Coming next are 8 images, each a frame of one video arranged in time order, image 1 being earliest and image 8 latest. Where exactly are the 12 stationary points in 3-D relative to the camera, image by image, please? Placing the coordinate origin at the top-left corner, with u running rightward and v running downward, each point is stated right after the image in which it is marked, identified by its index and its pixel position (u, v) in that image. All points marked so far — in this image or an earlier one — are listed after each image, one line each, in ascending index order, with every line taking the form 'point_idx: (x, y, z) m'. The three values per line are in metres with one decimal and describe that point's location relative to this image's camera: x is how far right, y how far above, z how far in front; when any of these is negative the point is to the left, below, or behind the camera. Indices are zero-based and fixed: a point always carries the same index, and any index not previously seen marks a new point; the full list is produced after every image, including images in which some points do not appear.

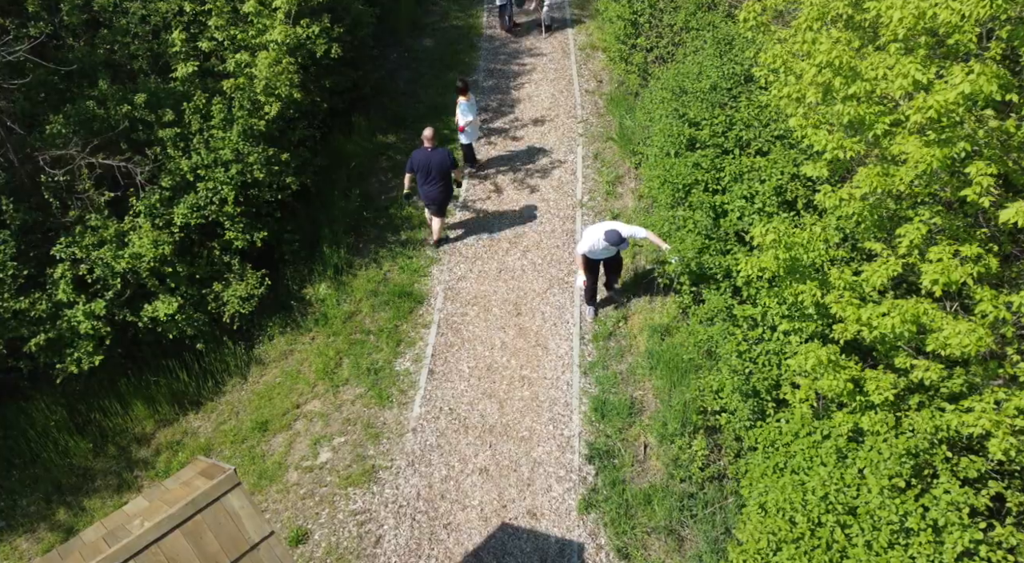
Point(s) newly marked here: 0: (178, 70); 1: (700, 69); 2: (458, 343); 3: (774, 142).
0: (-4.2, +2.6, +8.8) m
1: (+2.7, +3.0, +10.1) m
2: (-0.7, -0.8, +9.2) m
3: (+3.1, +1.6, +8.4) m
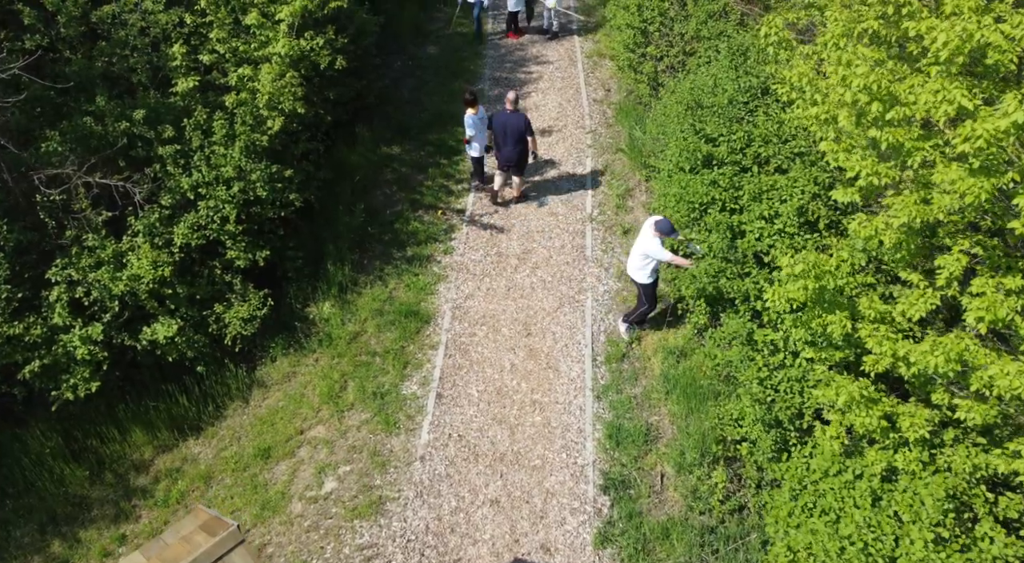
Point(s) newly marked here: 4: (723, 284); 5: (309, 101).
0: (-4.1, +2.4, +8.5) m
1: (+2.8, +2.8, +9.8) m
2: (-0.6, -1.1, +8.9) m
3: (+3.3, +1.4, +8.1) m
4: (+2.4, -0.1, +7.7) m
5: (-3.1, +2.7, +10.6) m
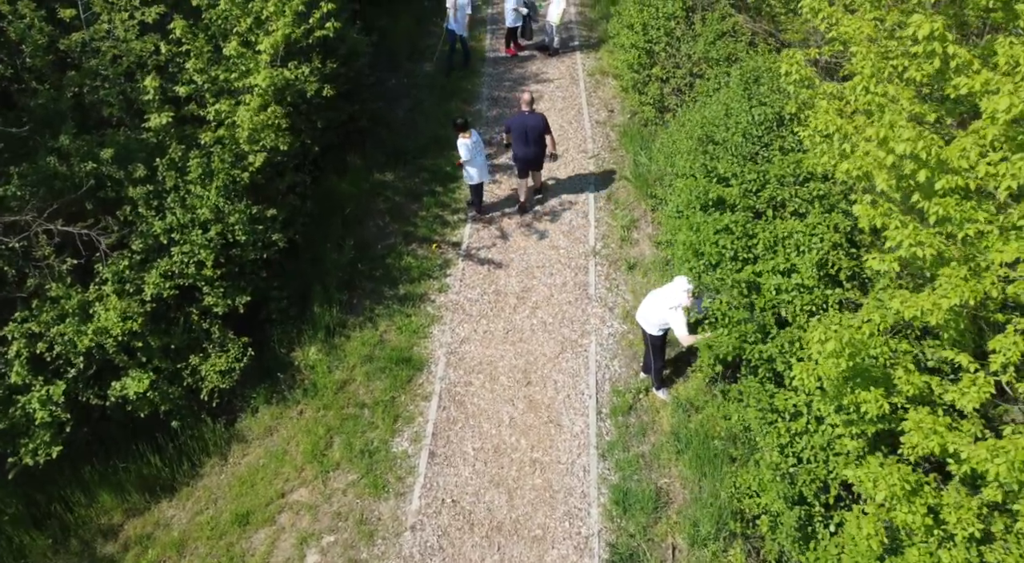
0: (-4.1, +1.8, +7.9) m
1: (+2.8, +2.2, +9.2) m
2: (-0.6, -1.6, +8.3) m
3: (+3.2, +0.8, +7.5) m
4: (+2.4, -0.7, +7.1) m
5: (-3.1, +2.2, +10.0) m
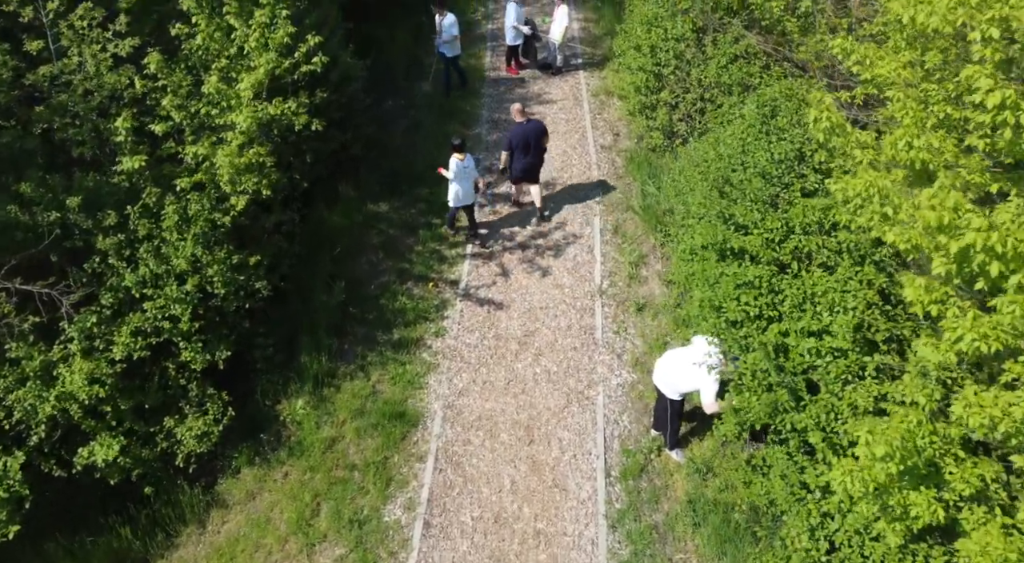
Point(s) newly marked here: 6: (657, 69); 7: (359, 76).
0: (-4.1, +1.2, +7.3) m
1: (+2.8, +1.6, +8.6) m
2: (-0.6, -2.2, +7.7) m
3: (+3.3, +0.2, +6.9) m
4: (+2.4, -1.2, +6.5) m
5: (-3.1, +1.6, +9.4) m
6: (+2.5, +3.6, +12.1) m
7: (-2.5, +3.4, +11.6) m
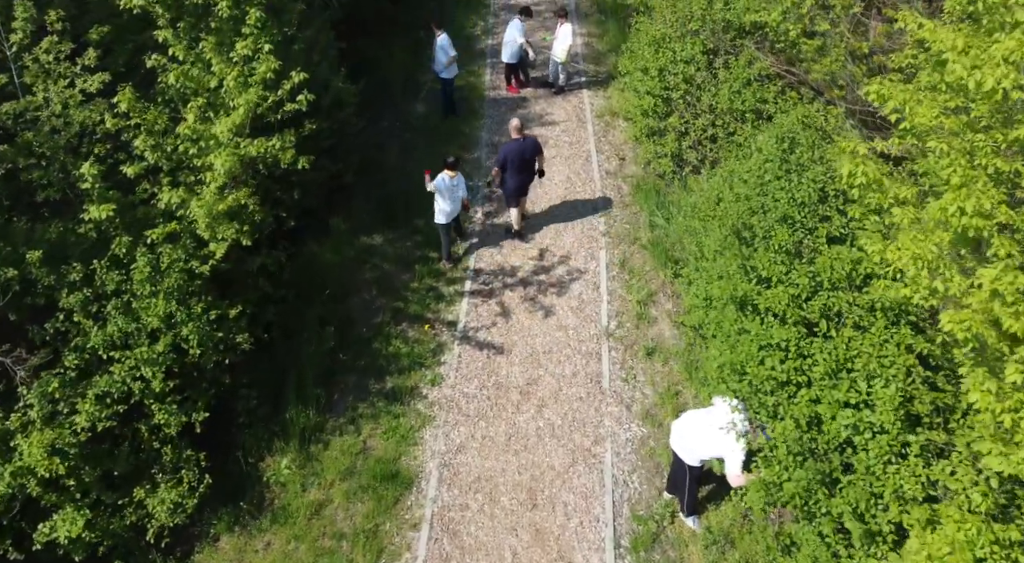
0: (-4.0, +0.7, +6.7) m
1: (+2.9, +1.1, +8.0) m
2: (-0.6, -2.8, +7.1) m
3: (+3.3, -0.3, +6.3) m
4: (+2.4, -1.8, +5.9) m
5: (-3.0, +1.0, +8.8) m
6: (+2.5, +3.1, +11.5) m
7: (-2.5, +2.8, +11.0) m
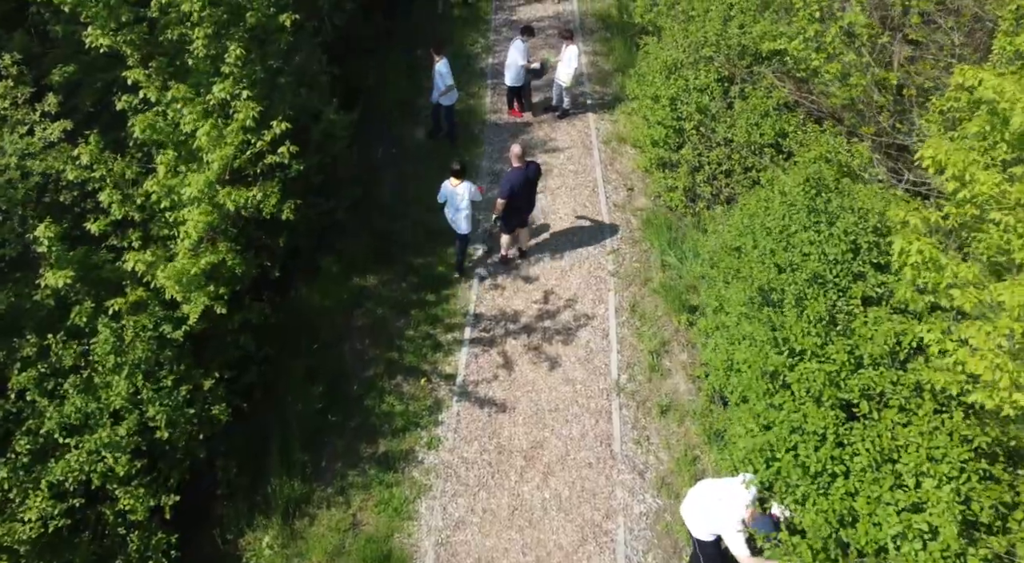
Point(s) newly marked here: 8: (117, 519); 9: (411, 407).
0: (-4.0, +0.1, +6.0) m
1: (+2.9, +0.4, +7.4) m
2: (-0.5, -3.4, +6.4) m
3: (+3.3, -0.9, +5.6) m
4: (+2.4, -2.4, +5.2) m
5: (-3.0, +0.4, +8.1) m
6: (+2.6, +2.4, +10.9) m
7: (-2.5, +2.2, +10.4) m
8: (-3.6, -2.2, +6.3) m
9: (-1.2, -1.5, +8.6) m
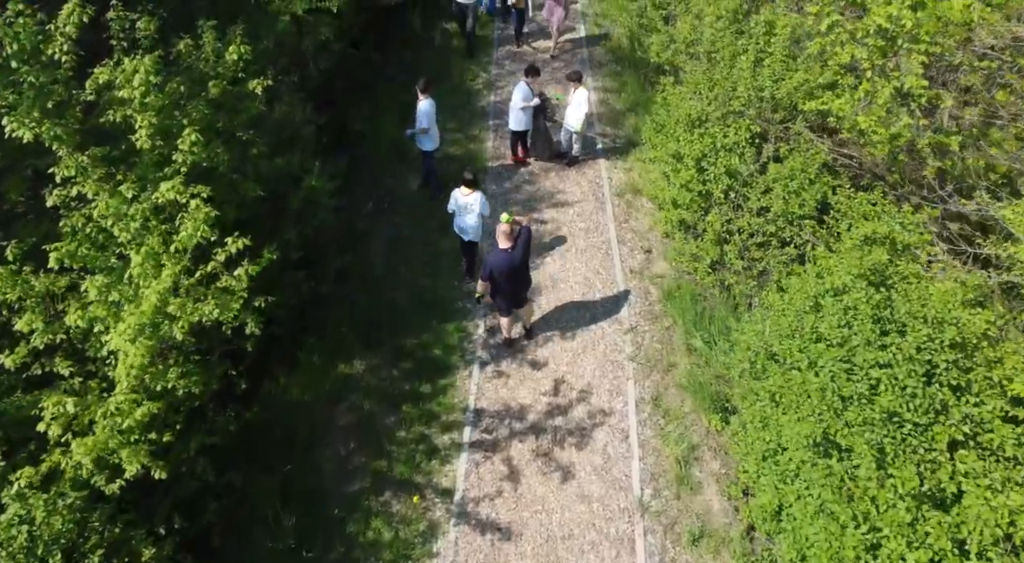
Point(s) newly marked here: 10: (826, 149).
0: (-3.9, -1.0, +4.9) m
1: (+3.0, -0.7, +6.2) m
2: (-0.5, -4.5, +5.2) m
3: (+3.4, -2.0, +4.4) m
4: (+2.5, -3.5, +4.0) m
5: (-2.9, -0.7, +6.9) m
6: (+2.7, +1.3, +9.7) m
7: (-2.4, +1.1, +9.2) m
8: (-3.5, -3.3, +5.1) m
9: (-1.1, -2.6, +7.3) m
10: (+4.1, +1.7, +9.2) m
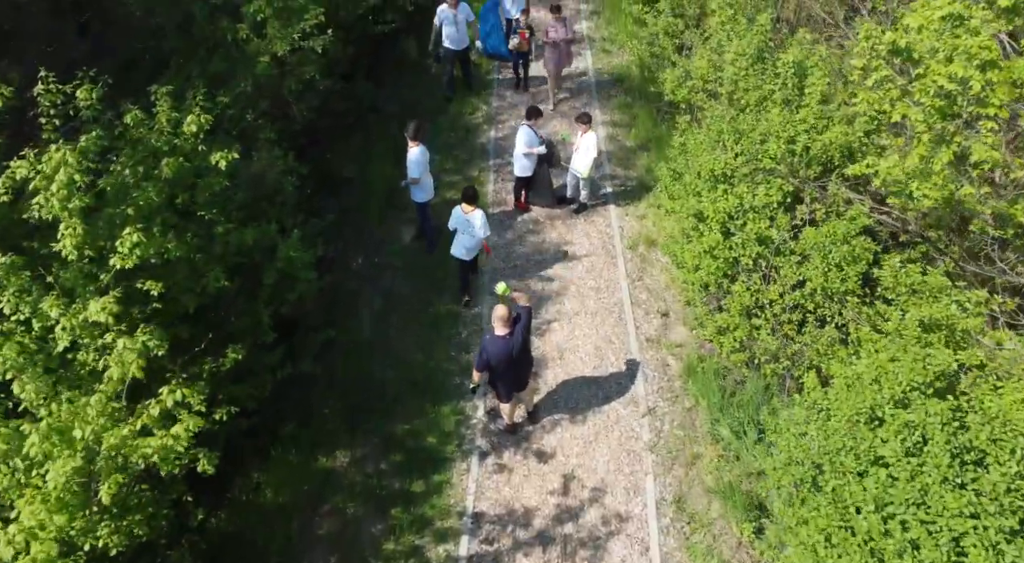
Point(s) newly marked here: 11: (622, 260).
0: (-3.9, -1.9, +3.8) m
1: (+3.0, -1.6, +5.1) m
2: (-0.4, -5.4, +4.1) m
3: (+3.4, -3.0, +3.4) m
4: (+2.5, -4.4, +3.0) m
5: (-2.9, -1.7, +5.9) m
6: (+2.7, +0.3, +8.6) m
7: (-2.4, +0.1, +8.2) m
8: (-3.5, -4.2, +4.1) m
9: (-1.1, -3.6, +6.3) m
10: (+4.2, +0.8, +8.2) m
11: (+1.7, +0.3, +10.9) m
